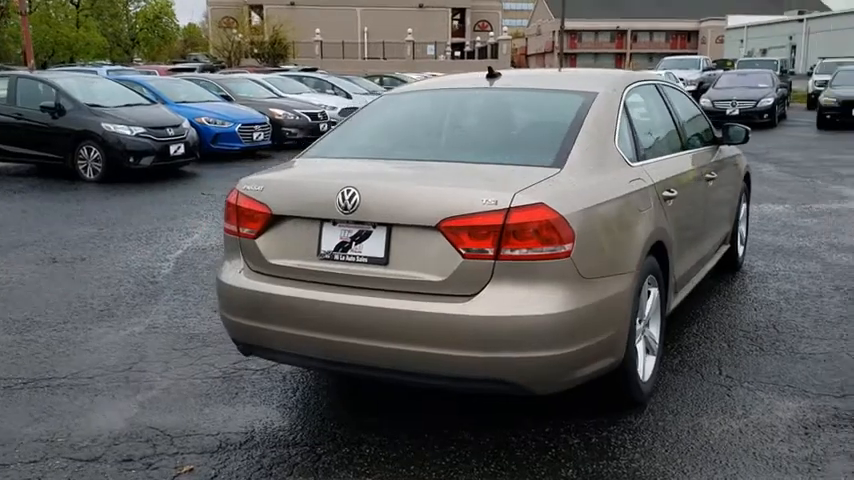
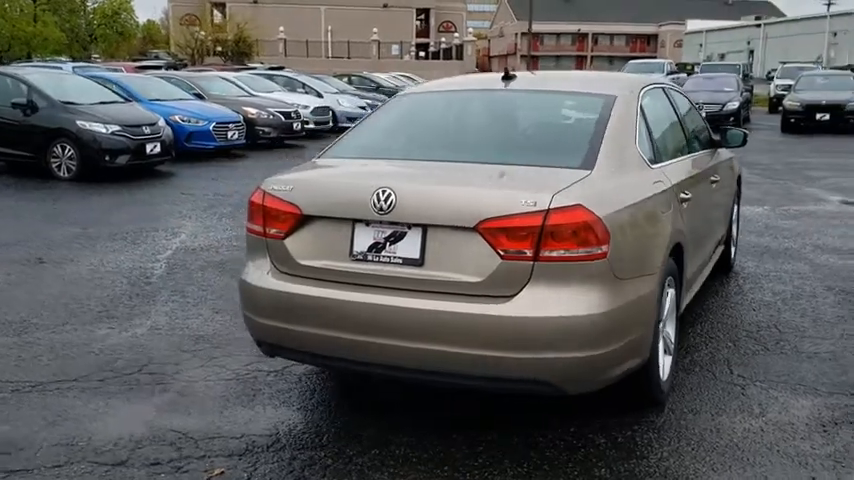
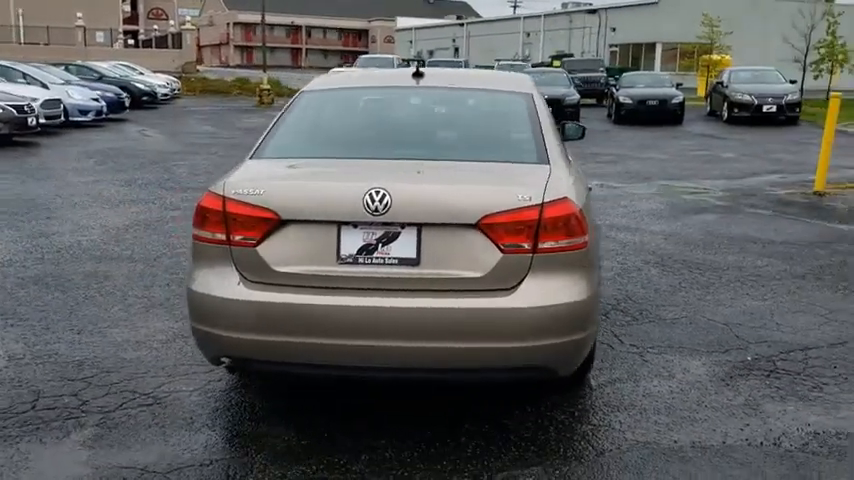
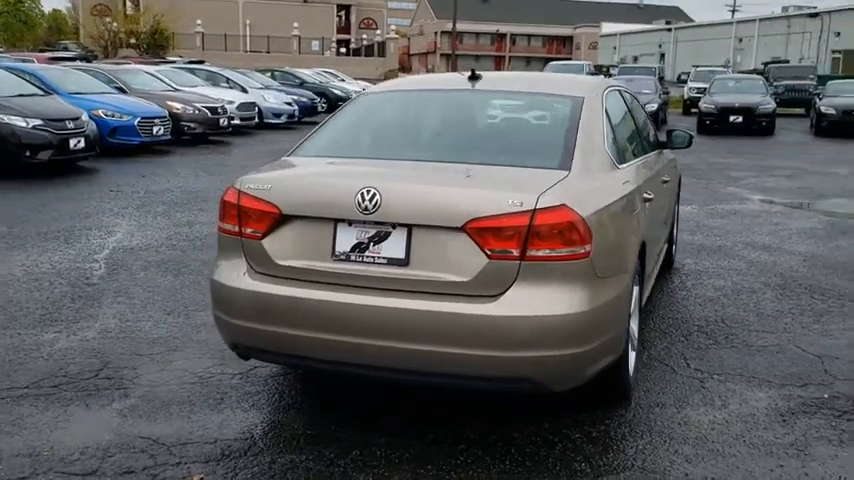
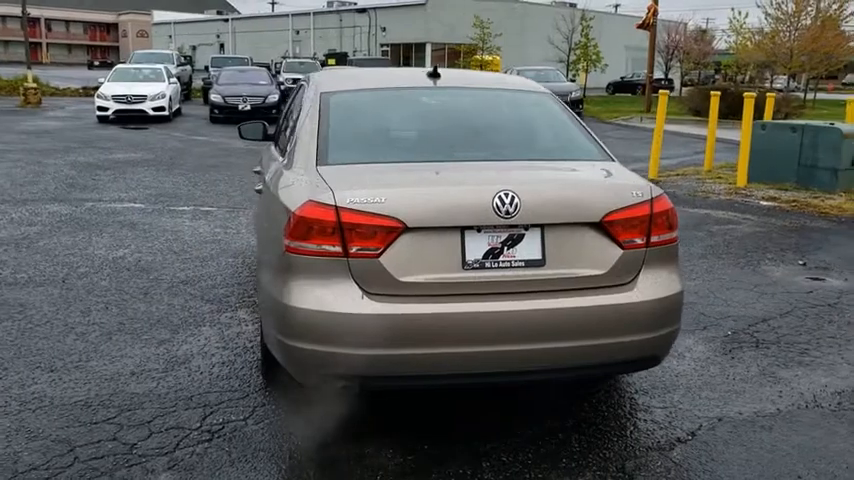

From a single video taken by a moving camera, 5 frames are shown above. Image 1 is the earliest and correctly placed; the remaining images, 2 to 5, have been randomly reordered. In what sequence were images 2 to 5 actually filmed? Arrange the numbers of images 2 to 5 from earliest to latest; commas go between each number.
2, 4, 3, 5
